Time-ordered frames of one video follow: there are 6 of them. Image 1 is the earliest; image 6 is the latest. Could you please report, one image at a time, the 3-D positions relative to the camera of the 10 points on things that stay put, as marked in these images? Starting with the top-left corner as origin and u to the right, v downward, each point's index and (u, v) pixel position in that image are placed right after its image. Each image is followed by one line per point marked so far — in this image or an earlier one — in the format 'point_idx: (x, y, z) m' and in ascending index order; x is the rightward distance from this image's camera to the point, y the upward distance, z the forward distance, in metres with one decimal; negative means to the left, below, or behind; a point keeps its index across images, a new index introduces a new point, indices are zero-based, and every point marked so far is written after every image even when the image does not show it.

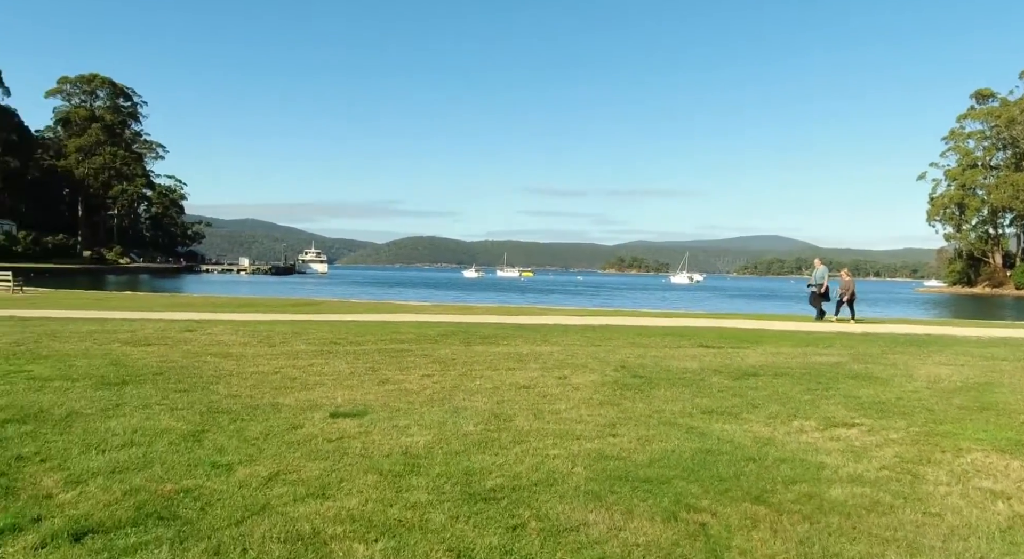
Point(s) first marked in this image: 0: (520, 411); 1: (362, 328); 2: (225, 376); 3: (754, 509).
0: (+0.1, -1.5, +8.4) m
1: (-3.3, -1.1, +16.6) m
2: (-3.7, -1.2, +9.5) m
3: (+1.8, -1.7, +5.6) m
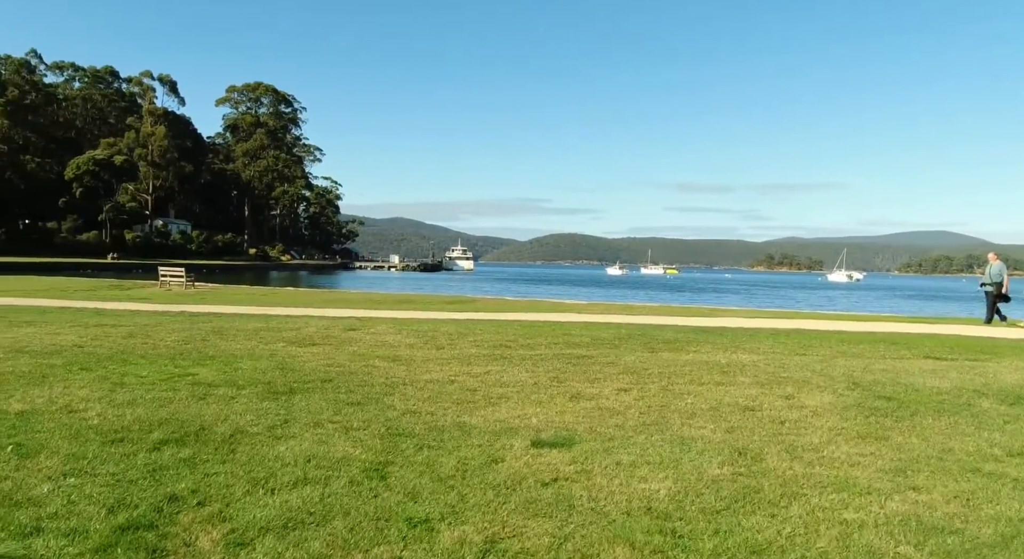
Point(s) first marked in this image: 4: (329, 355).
0: (+2.2, -1.5, +6.5) m
1: (+0.4, -1.0, +15.2) m
2: (-1.3, -1.2, +8.3) m
3: (+3.4, -1.7, +3.5) m
4: (-2.6, -1.1, +10.4) m
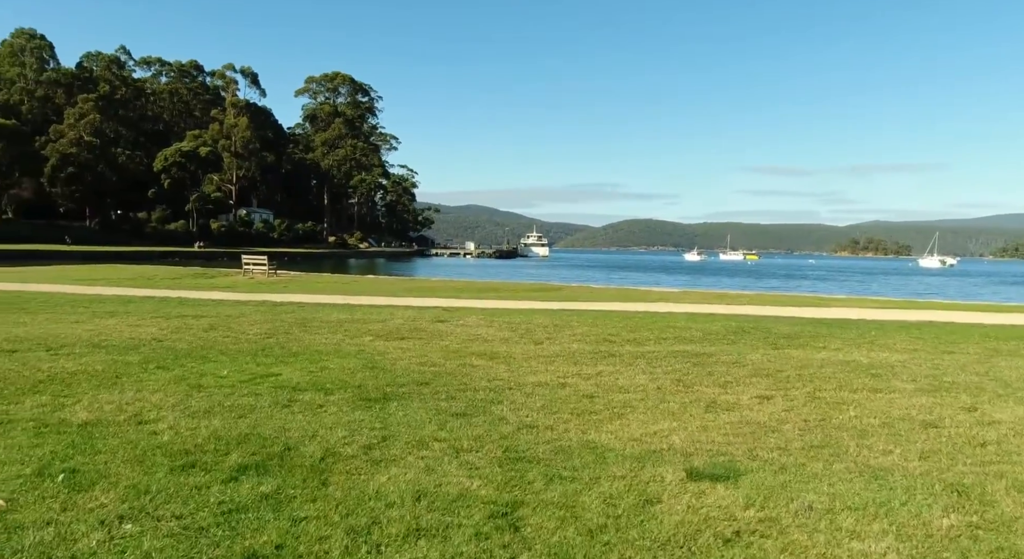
0: (+3.2, -1.4, +5.1) m
1: (+2.2, -0.8, +13.9) m
2: (-0.1, -1.1, +7.2) m
3: (+4.1, -1.7, +1.9) m
4: (-1.2, -0.9, +9.4) m
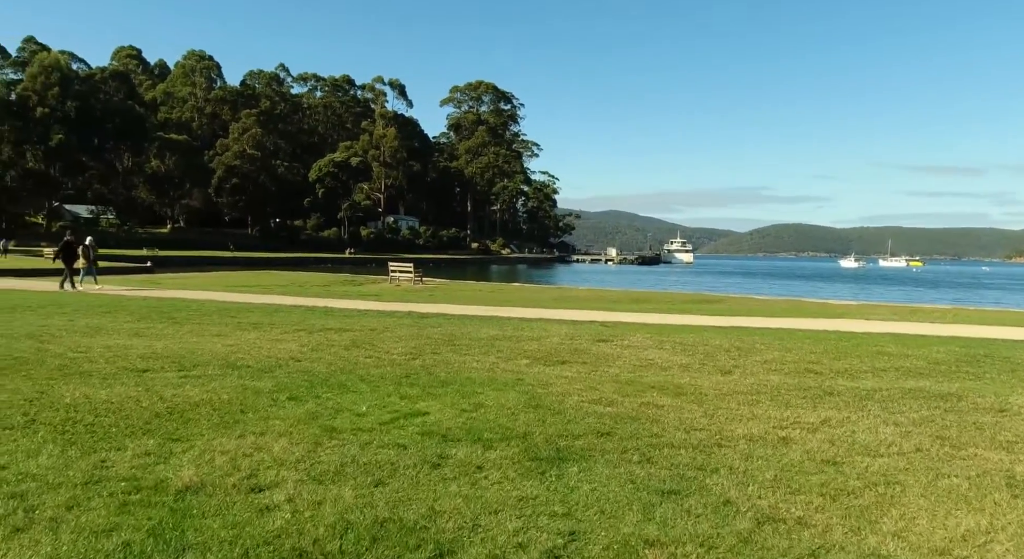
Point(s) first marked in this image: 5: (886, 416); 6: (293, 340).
0: (+4.3, -1.5, +2.8) m
1: (+4.9, -1.0, +11.6) m
2: (+1.5, -1.2, +5.4) m
3: (+4.6, -1.8, -0.5) m
4: (+0.8, -1.1, +7.9) m
5: (+3.5, -1.3, +7.0) m
6: (-3.2, -0.9, +10.8) m
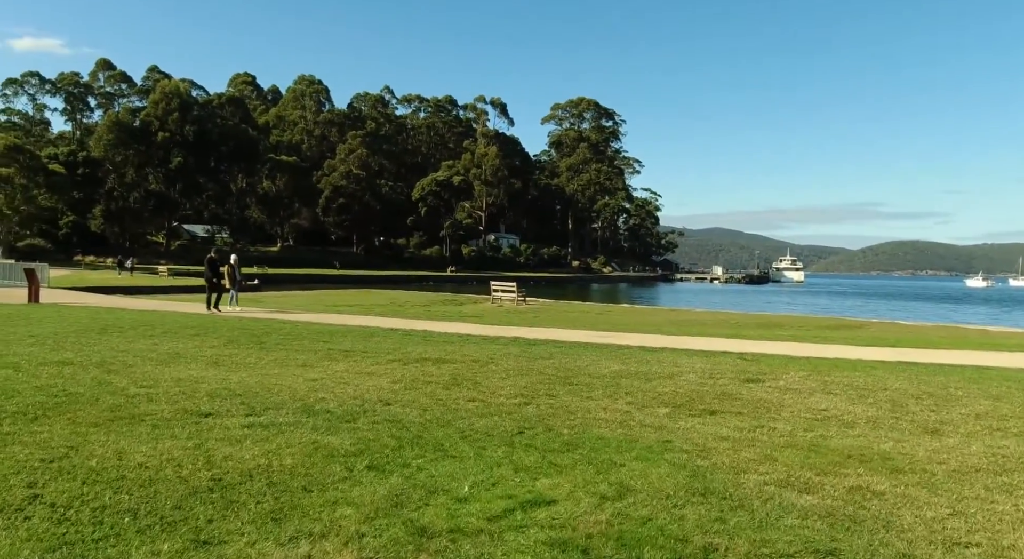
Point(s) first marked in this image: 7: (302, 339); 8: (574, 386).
0: (+4.8, -1.7, +0.4) m
1: (+6.6, -1.4, +9.1) m
2: (+2.3, -1.4, +3.4) m
3: (+4.6, -1.9, -2.9) m
4: (+2.0, -1.3, +5.9) m
5: (+4.5, -1.5, +4.7) m
6: (-1.6, -1.2, +9.4) m
7: (-3.8, -1.1, +13.4) m
8: (+0.7, -1.2, +8.5) m
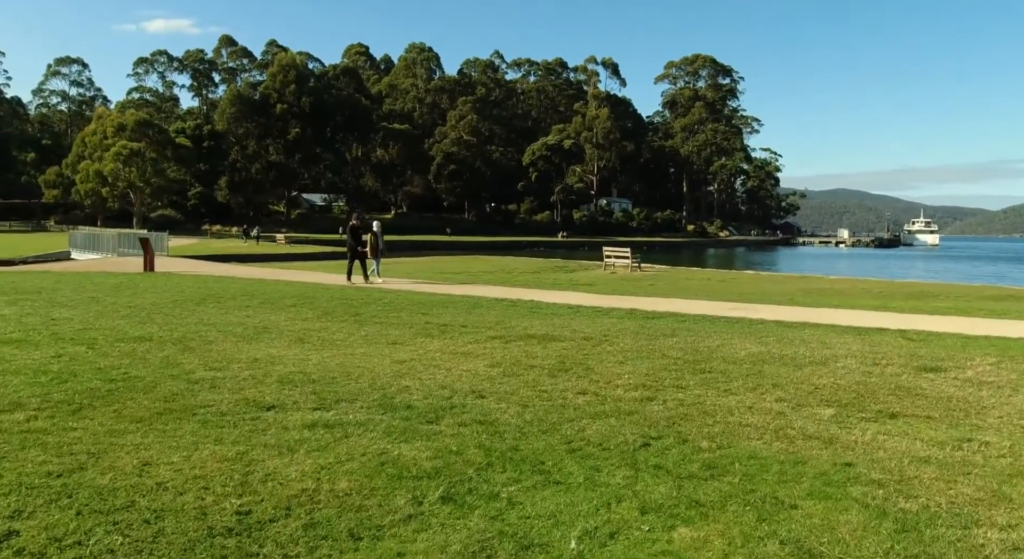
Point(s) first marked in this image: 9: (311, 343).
0: (+4.7, -1.7, -1.6) m
1: (+7.7, -1.0, +6.7) m
2: (+2.6, -1.3, +1.7) m
3: (+4.0, -2.1, -4.8) m
4: (+2.7, -1.1, +4.2) m
5: (+5.0, -1.3, +2.7) m
6: (-0.3, -0.8, +8.2) m
7: (-1.9, -0.5, +12.5) m
8: (+1.8, -0.9, +7.0) m
9: (-2.4, -0.7, +8.8) m
